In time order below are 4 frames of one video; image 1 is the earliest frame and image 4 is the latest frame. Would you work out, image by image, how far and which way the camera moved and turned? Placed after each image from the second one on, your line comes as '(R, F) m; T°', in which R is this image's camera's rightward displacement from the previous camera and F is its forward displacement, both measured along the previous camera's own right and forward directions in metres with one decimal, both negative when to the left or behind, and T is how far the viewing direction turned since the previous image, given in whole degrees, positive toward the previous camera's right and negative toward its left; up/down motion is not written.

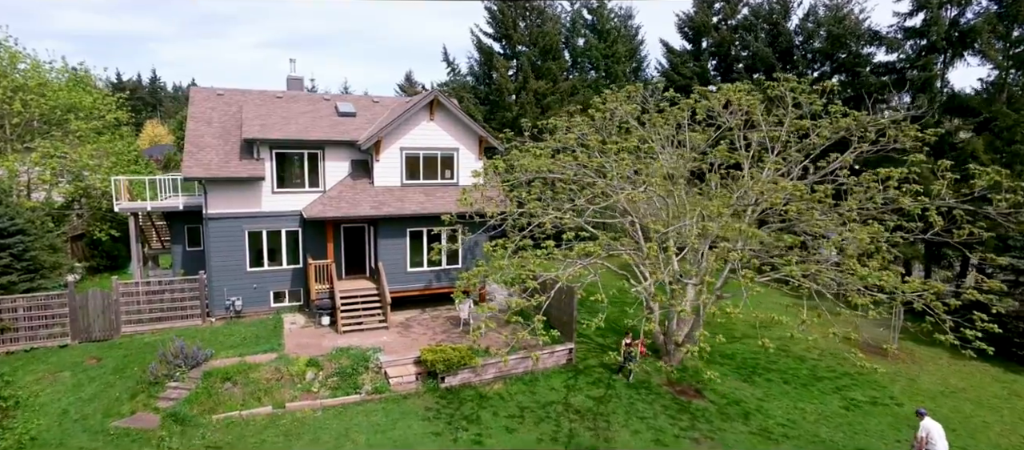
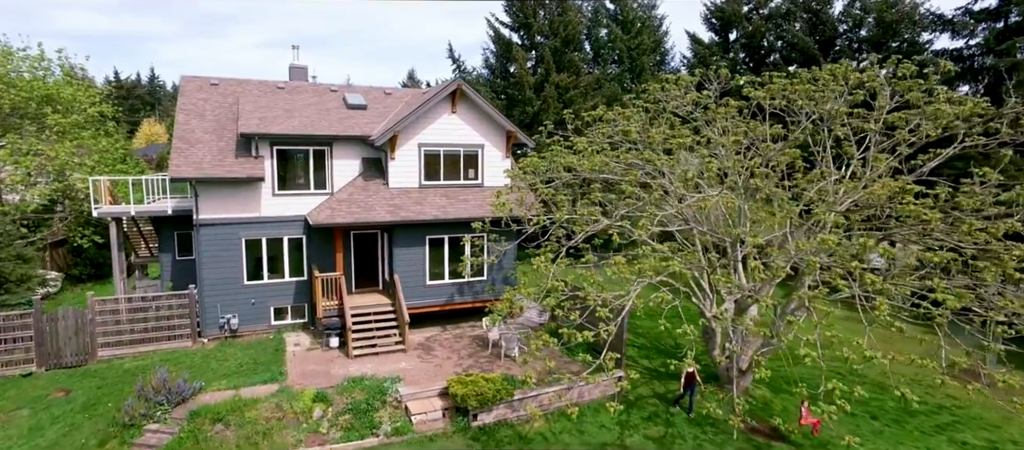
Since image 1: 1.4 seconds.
(-1.1, +2.4) m; 0°
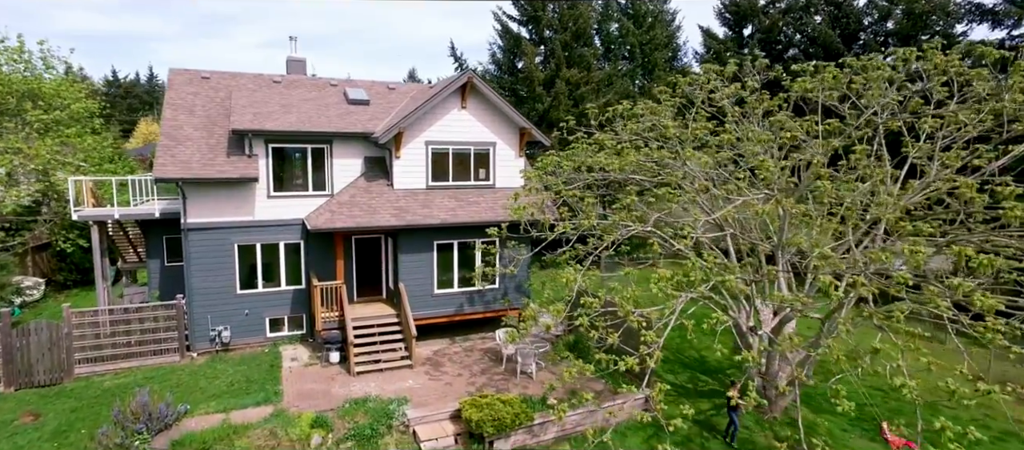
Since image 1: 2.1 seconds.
(-0.4, +1.3) m; 0°
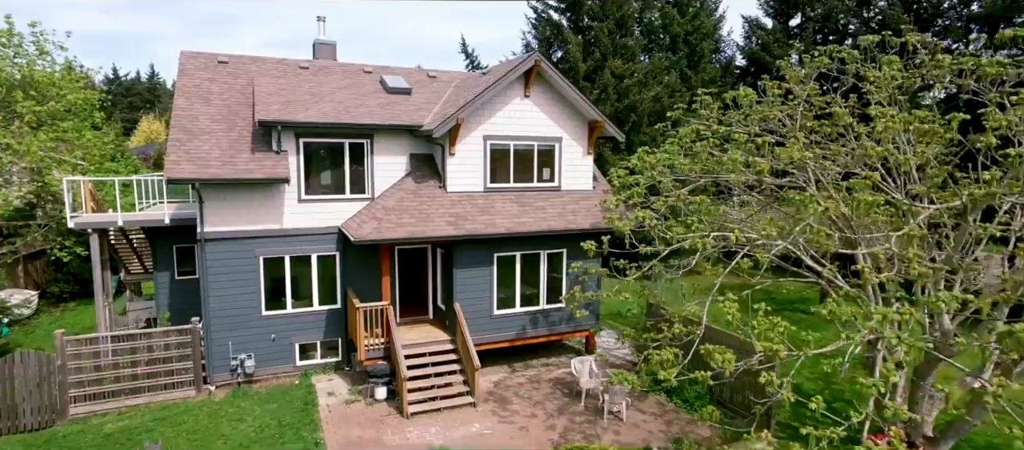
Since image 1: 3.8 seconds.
(-1.9, +2.4) m; 0°
